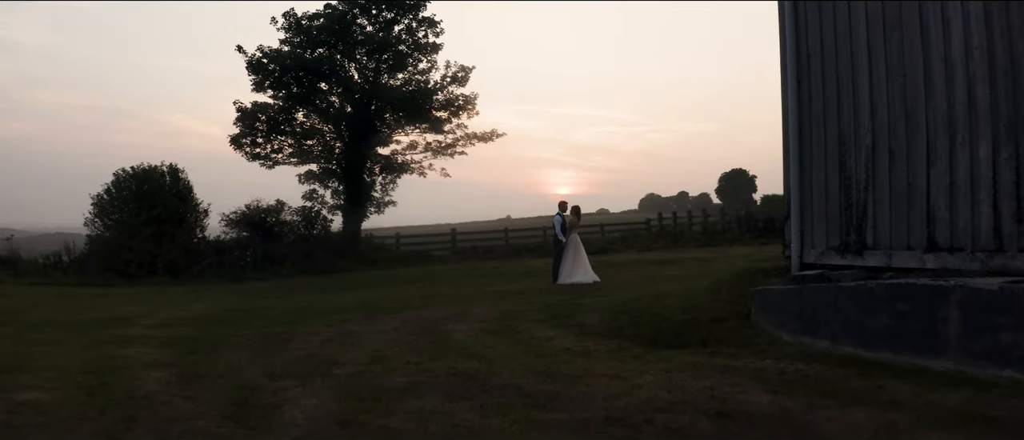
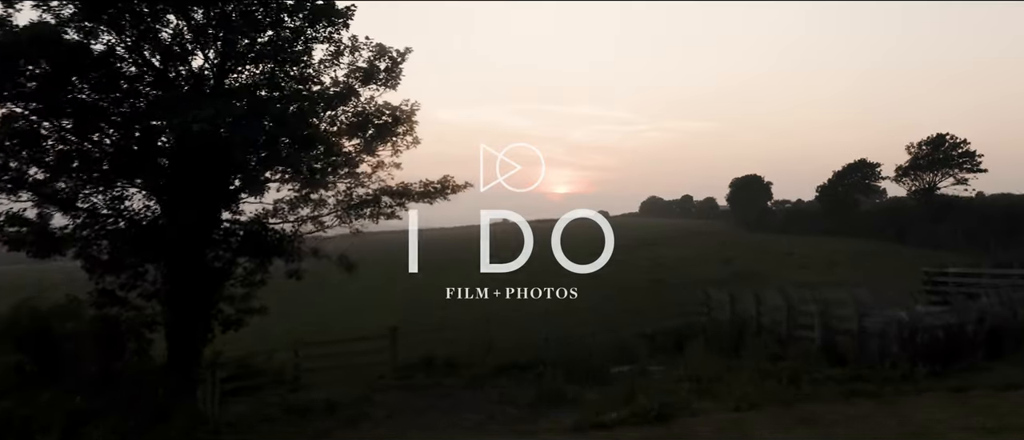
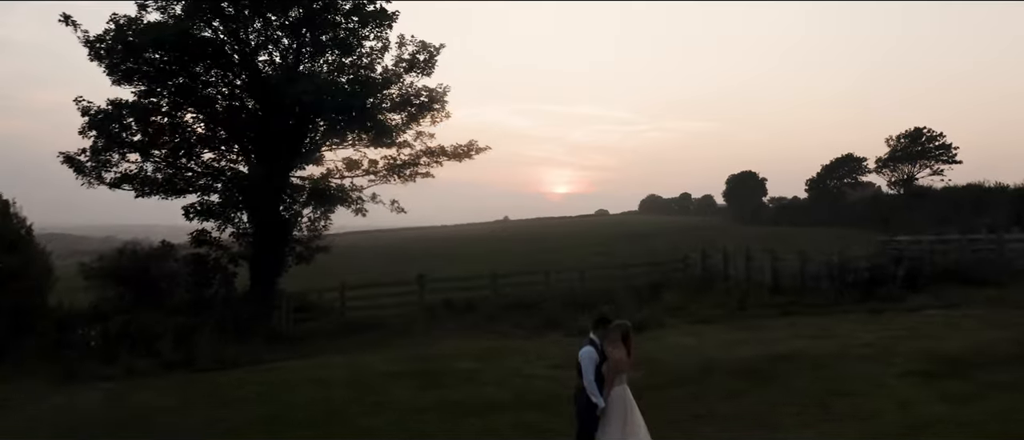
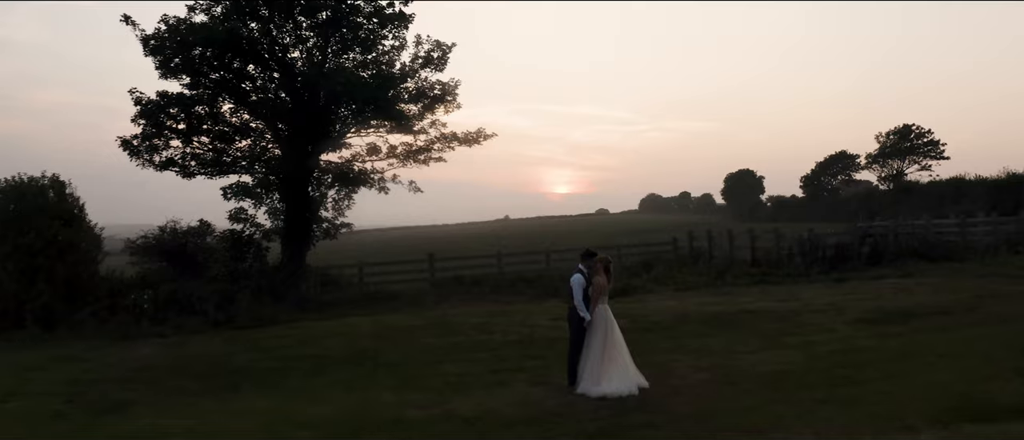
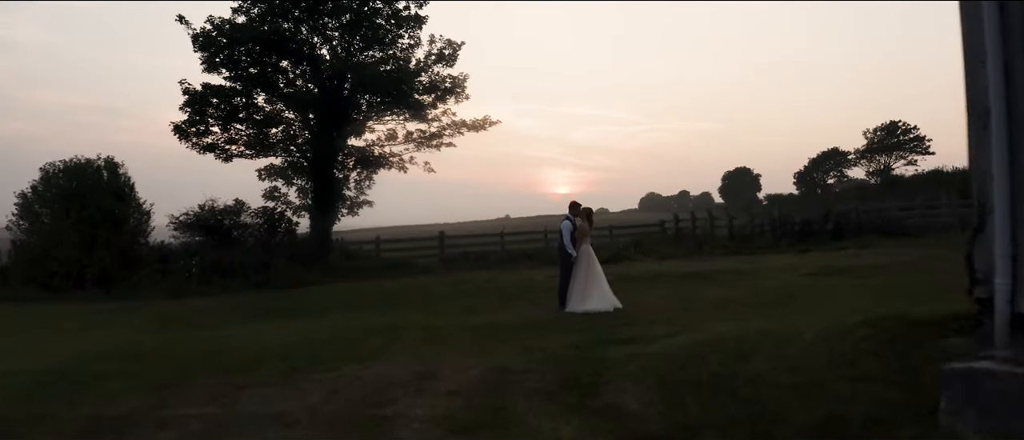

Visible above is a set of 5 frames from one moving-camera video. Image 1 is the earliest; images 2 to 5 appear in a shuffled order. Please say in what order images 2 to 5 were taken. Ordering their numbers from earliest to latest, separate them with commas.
5, 4, 3, 2
